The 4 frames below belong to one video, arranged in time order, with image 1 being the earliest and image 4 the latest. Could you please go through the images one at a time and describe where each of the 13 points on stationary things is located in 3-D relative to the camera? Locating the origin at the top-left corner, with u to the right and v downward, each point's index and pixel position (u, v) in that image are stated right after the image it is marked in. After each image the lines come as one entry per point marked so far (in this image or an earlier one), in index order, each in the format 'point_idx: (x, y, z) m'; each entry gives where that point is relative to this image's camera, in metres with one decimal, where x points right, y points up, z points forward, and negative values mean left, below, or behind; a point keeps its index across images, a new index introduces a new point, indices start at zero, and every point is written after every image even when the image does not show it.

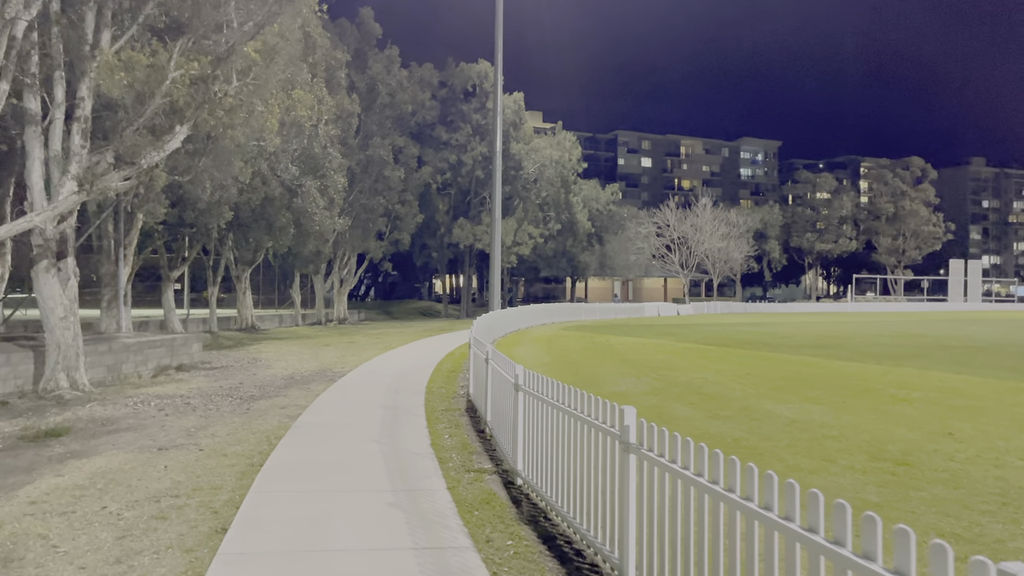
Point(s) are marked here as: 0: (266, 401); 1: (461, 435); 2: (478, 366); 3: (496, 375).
0: (-4.6, -2.1, +14.8) m
1: (-0.7, -2.1, +11.3) m
2: (-0.6, -1.3, +13.7) m
3: (-0.2, -1.2, +10.9) m
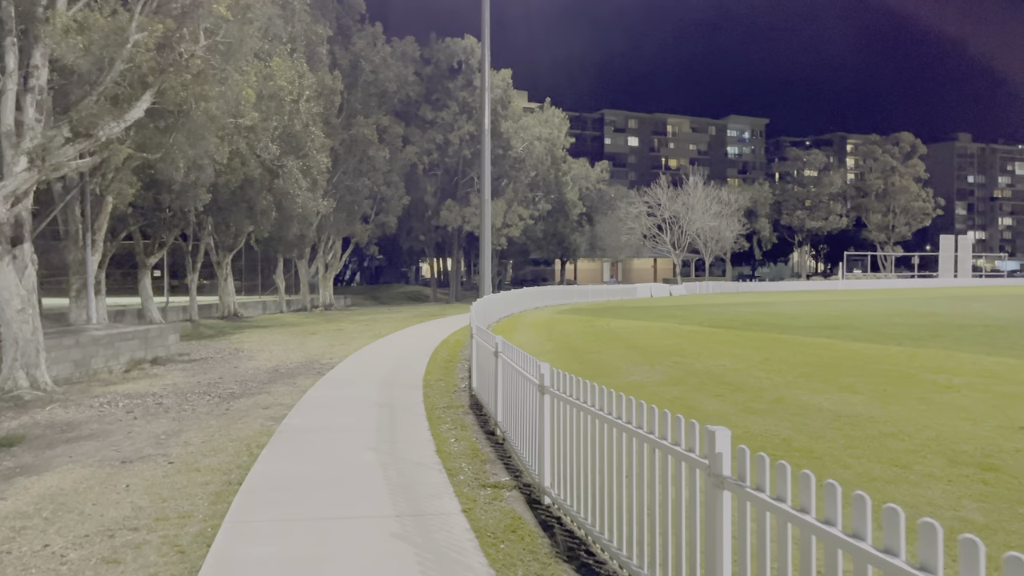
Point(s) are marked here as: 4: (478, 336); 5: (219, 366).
0: (-4.5, -1.9, +13.4) m
1: (-0.6, -1.9, +10.0) m
2: (-0.5, -1.1, +12.4) m
3: (0.0, -1.0, +9.6) m
4: (-0.5, -0.8, +12.9) m
5: (-7.1, -1.9, +19.4) m
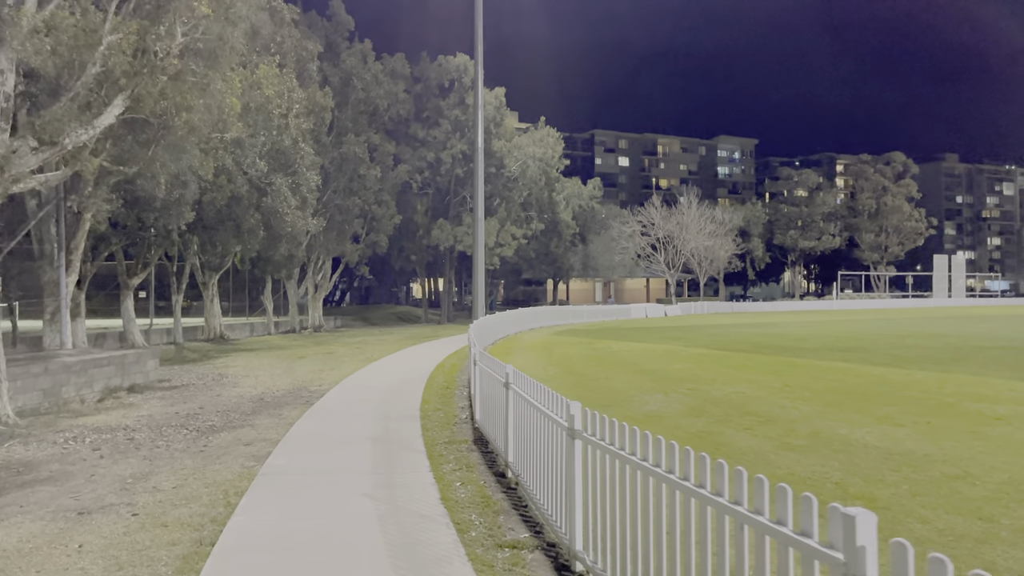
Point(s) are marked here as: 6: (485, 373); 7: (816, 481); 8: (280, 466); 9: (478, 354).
0: (-4.4, -2.2, +12.2) m
1: (-0.4, -2.1, +8.9) m
2: (-0.3, -1.4, +11.2) m
3: (+0.1, -1.2, +8.5) m
4: (-0.4, -1.1, +11.8) m
5: (-7.1, -2.4, +18.2) m
6: (-0.4, -1.2, +11.6) m
7: (+3.1, -2.0, +8.1) m
8: (-2.7, -2.1, +9.3) m
9: (-0.5, -1.1, +12.9) m
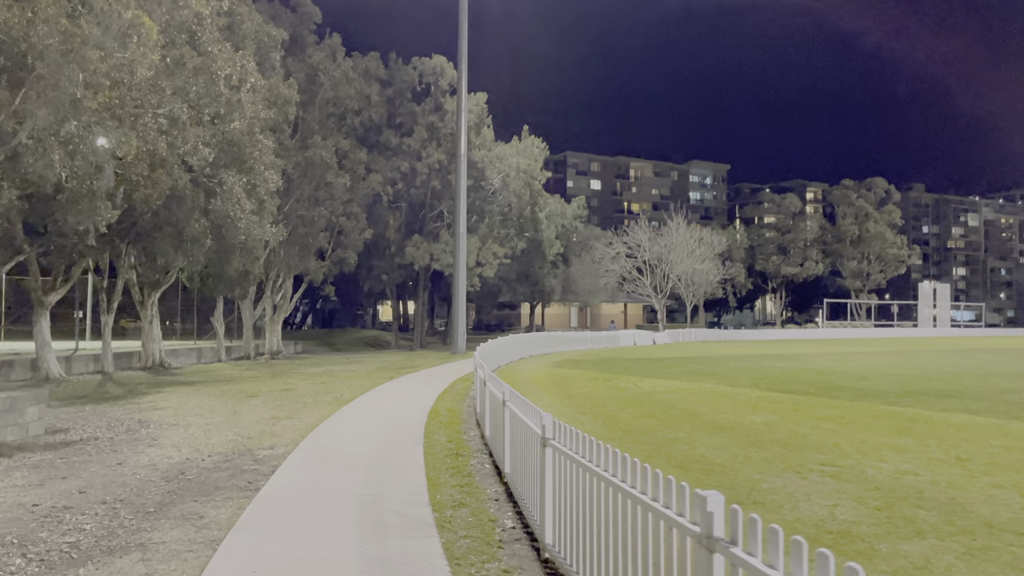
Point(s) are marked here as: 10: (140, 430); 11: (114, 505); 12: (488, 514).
0: (-3.5, -2.4, +6.8) m
1: (+0.6, -2.2, +3.6) m
2: (+0.5, -1.6, +6.0) m
3: (+1.1, -1.3, +3.2) m
4: (+0.5, -1.3, +6.5) m
5: (-6.5, -2.7, +12.6) m
6: (+0.5, -1.4, +6.3) m
7: (+4.1, -2.1, +3.0) m
8: (-1.8, -2.1, +3.9) m
9: (+0.3, -1.3, +7.6) m
10: (-7.4, -2.8, +15.8) m
11: (-4.6, -2.5, +9.2) m
12: (-0.3, -2.4, +8.5) m
